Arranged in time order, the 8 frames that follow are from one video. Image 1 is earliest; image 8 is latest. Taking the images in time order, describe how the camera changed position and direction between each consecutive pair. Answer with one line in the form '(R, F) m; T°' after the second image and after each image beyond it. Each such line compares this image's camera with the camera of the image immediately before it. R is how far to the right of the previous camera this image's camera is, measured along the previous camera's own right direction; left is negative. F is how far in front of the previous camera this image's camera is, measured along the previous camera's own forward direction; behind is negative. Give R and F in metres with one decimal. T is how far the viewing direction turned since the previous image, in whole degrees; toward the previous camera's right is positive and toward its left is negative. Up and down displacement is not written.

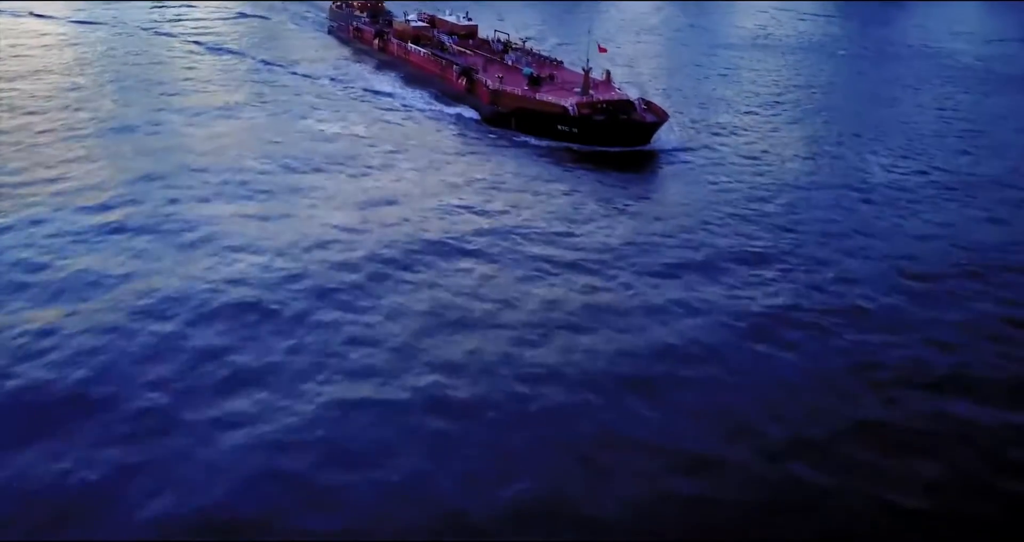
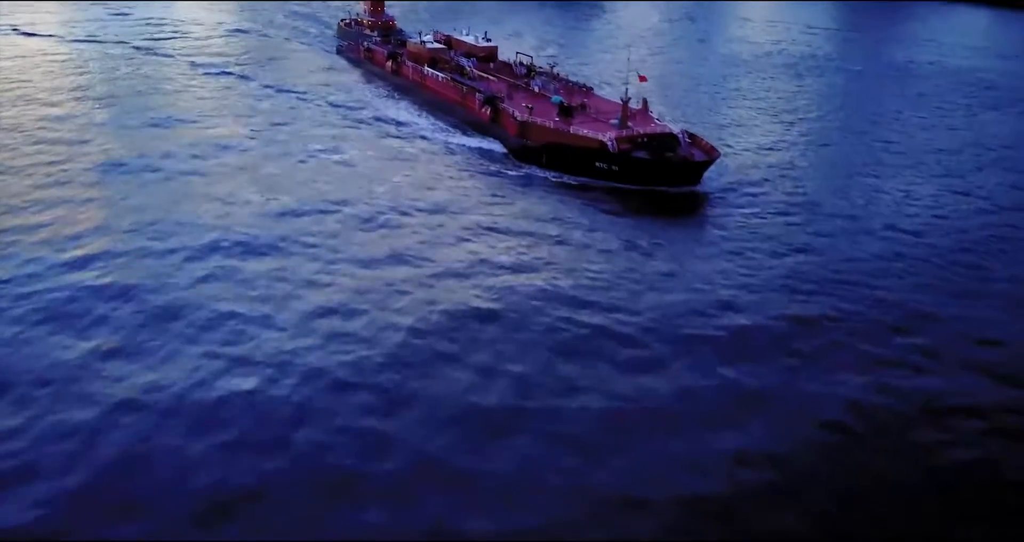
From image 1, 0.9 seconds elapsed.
(-0.9, +2.7) m; 0°
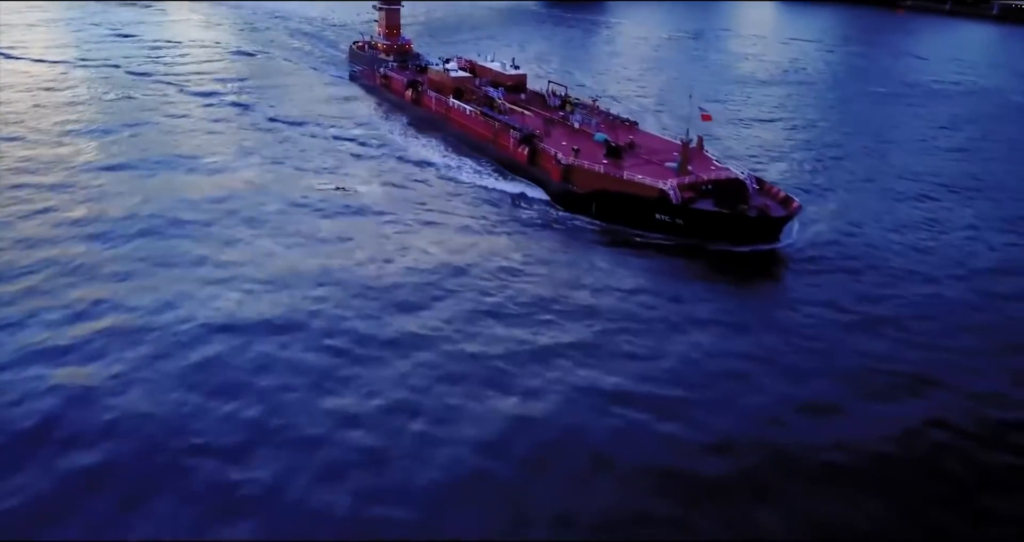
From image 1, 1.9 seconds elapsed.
(-1.2, +3.1) m; 0°
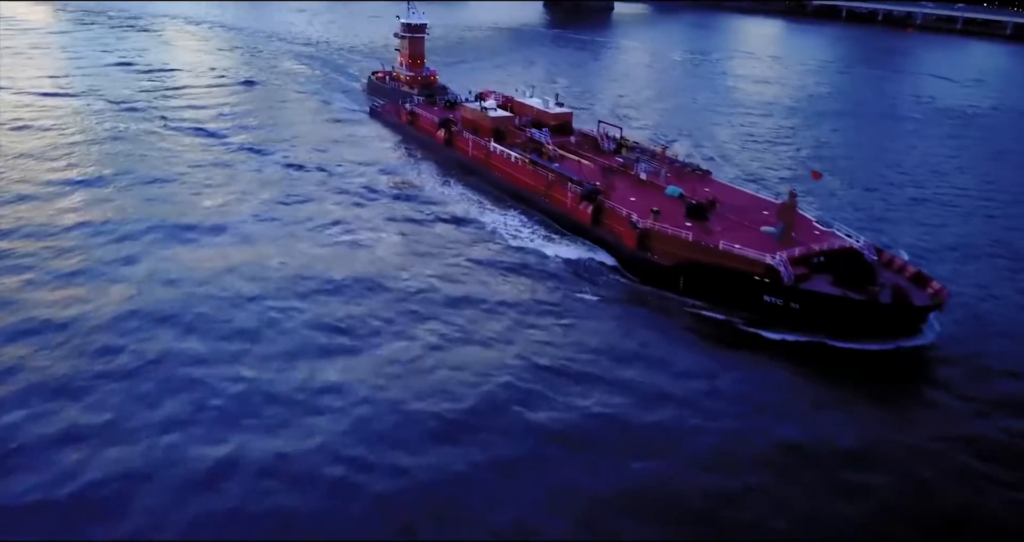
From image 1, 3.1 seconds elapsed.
(-1.6, +3.8) m; 0°
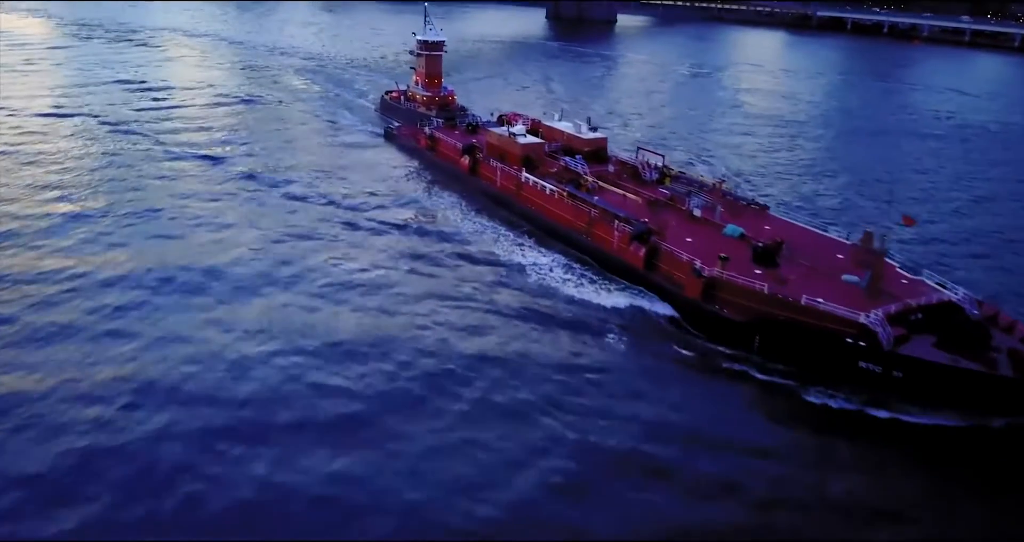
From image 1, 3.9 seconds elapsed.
(-1.0, +2.3) m; 0°
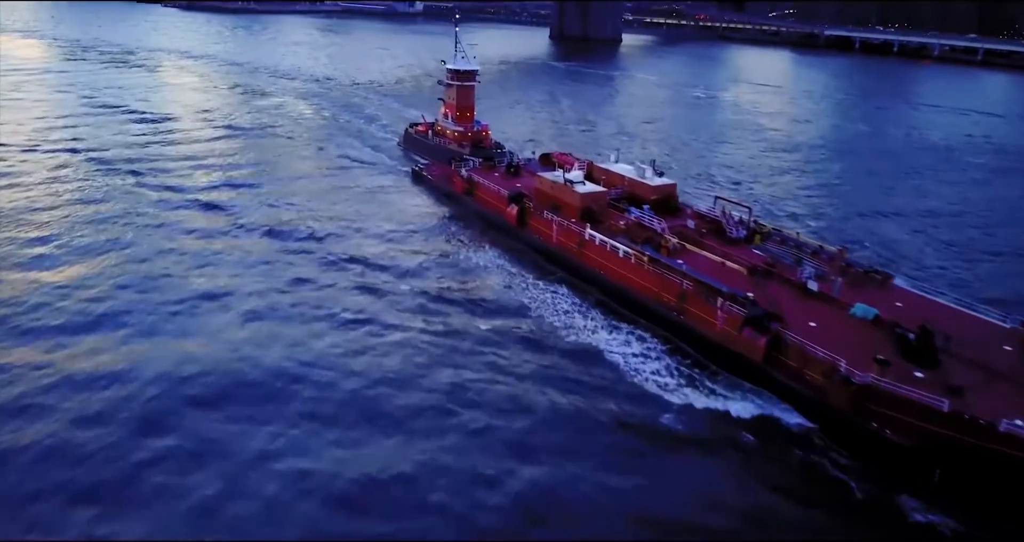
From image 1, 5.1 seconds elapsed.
(-1.6, +3.8) m; 0°
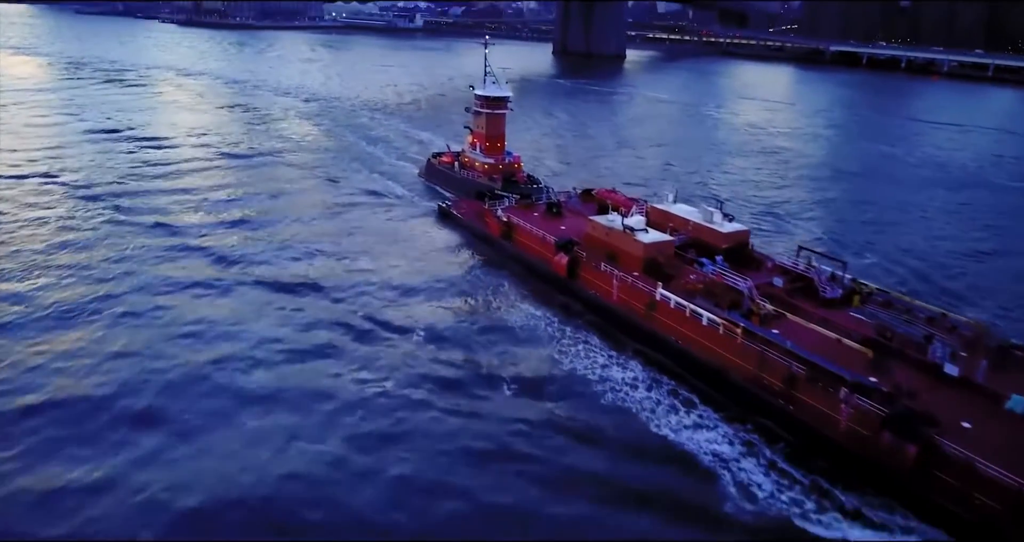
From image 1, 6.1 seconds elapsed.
(-1.3, +3.1) m; 0°
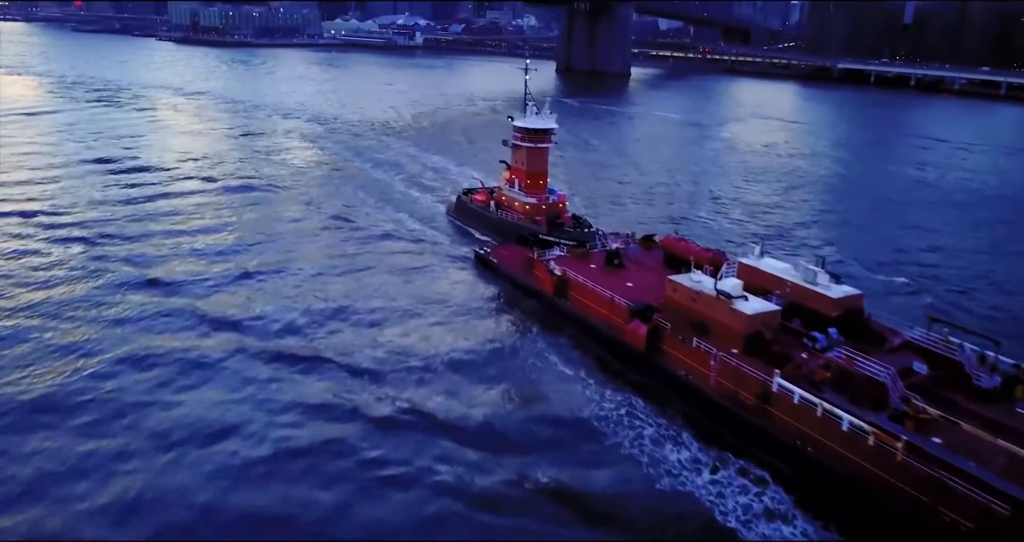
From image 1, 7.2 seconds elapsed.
(-1.4, +3.5) m; 0°
